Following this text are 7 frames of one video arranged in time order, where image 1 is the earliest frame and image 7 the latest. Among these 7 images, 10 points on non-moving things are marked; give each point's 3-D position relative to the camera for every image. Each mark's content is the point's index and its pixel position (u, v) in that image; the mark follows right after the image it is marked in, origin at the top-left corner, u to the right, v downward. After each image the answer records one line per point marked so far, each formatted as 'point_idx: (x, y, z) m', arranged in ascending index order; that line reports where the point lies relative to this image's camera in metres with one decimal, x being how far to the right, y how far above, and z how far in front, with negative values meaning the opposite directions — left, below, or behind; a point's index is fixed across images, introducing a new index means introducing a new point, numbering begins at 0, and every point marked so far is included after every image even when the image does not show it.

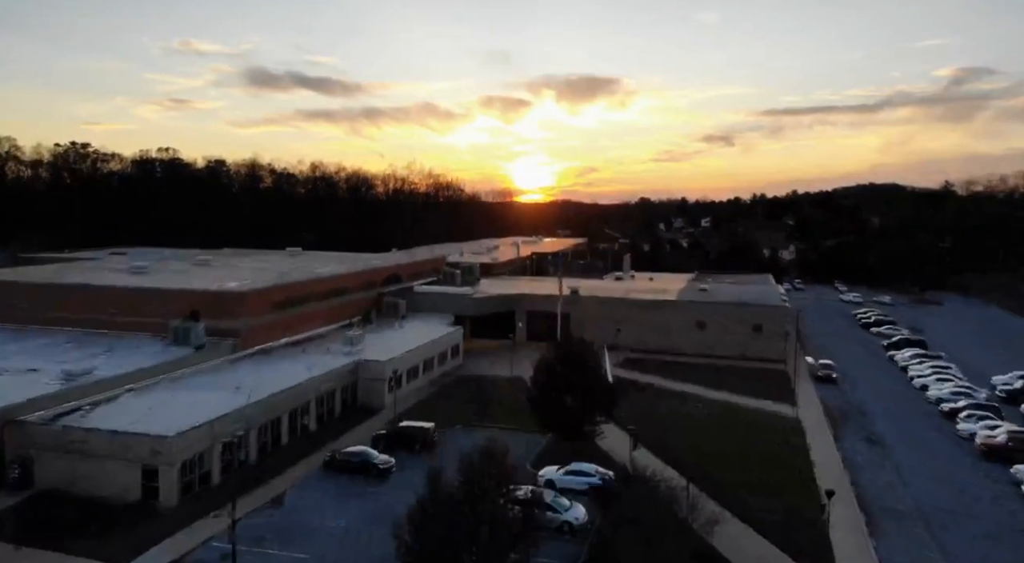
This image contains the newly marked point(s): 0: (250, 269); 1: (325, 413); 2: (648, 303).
0: (-6.6, +0.3, +17.6) m
1: (-3.2, -2.3, +12.0) m
2: (+3.4, -0.5, +17.5) m
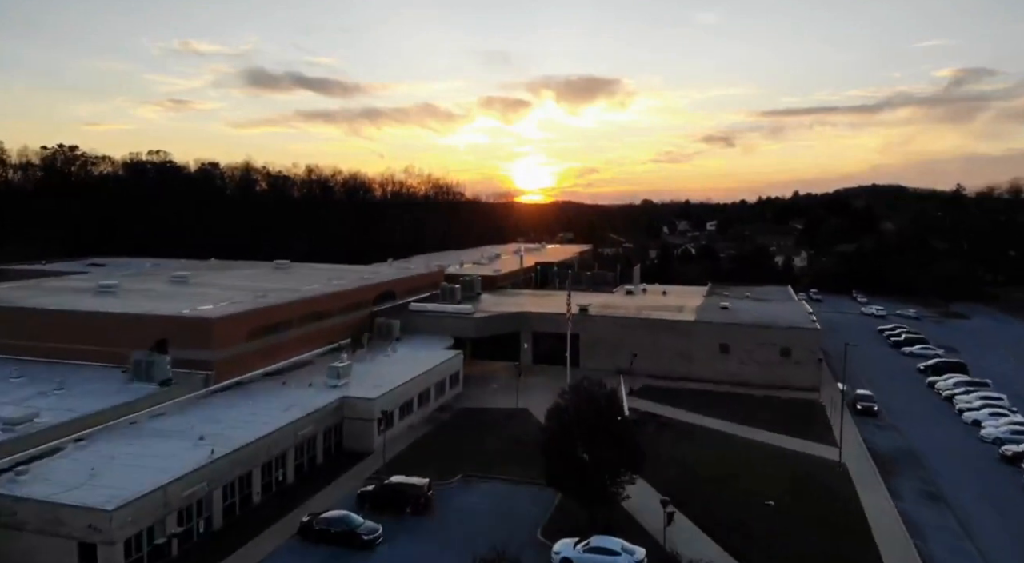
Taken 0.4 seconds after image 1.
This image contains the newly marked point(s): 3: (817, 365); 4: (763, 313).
0: (-6.5, -0.1, +16.1) m
1: (-3.1, -2.7, +10.5) m
2: (+3.5, -1.0, +16.1) m
3: (+6.7, -1.8, +15.3) m
4: (+6.2, -0.8, +17.3) m
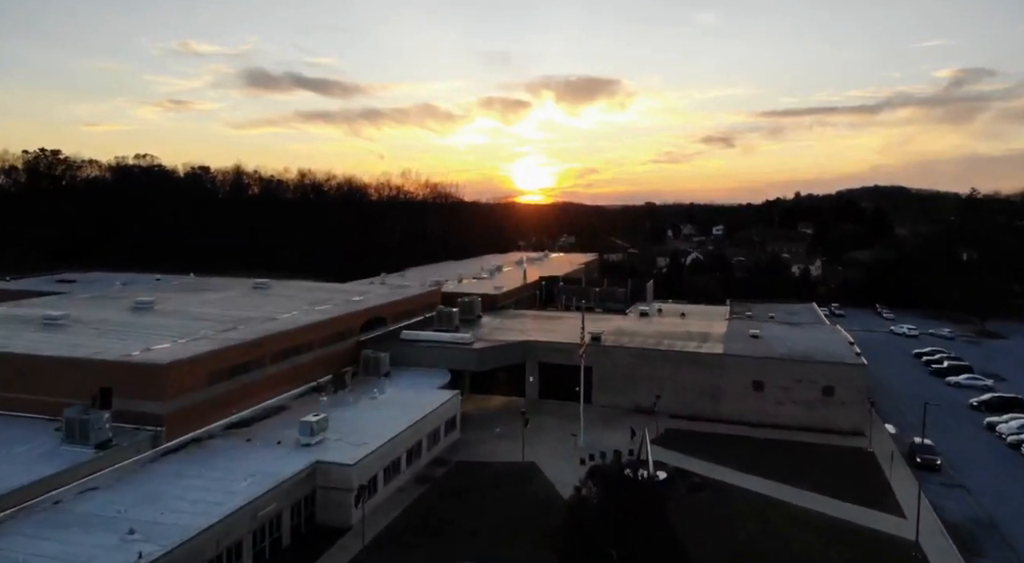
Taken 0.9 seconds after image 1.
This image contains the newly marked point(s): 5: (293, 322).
0: (-6.4, -0.7, +14.3) m
1: (-3.0, -3.3, +8.6) m
2: (+3.6, -1.5, +14.2) m
3: (+6.8, -2.4, +13.5) m
4: (+6.3, -1.3, +15.4) m
5: (-4.4, -0.8, +14.0) m
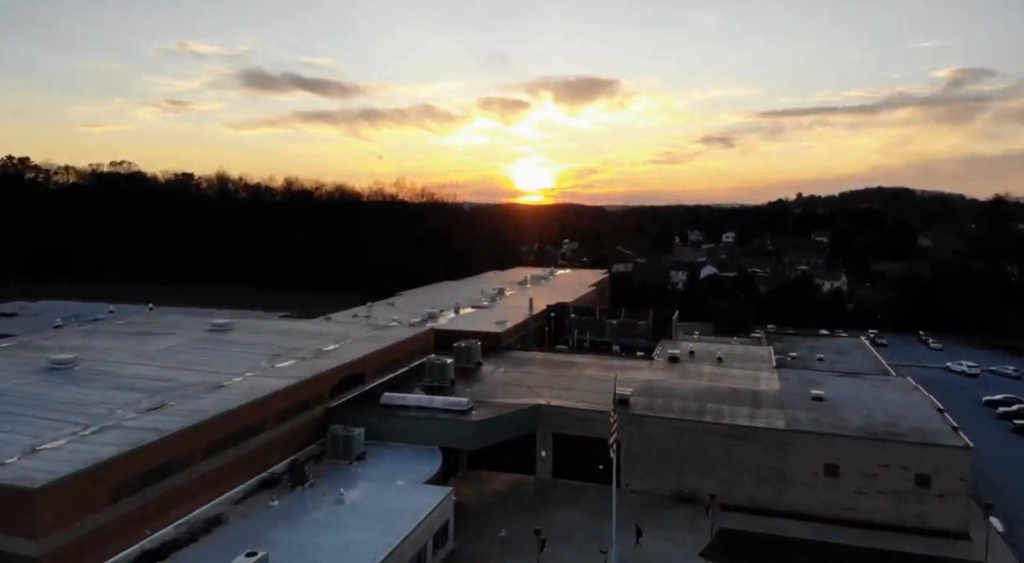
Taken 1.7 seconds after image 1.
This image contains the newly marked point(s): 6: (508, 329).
0: (-6.3, -1.6, +11.3) m
1: (-2.9, -4.2, +5.7) m
2: (+3.7, -2.5, +11.3) m
3: (+6.9, -3.3, +10.5) m
4: (+6.4, -2.2, +12.5) m
5: (-4.3, -1.7, +11.0) m
6: (-0.1, -1.2, +17.9) m
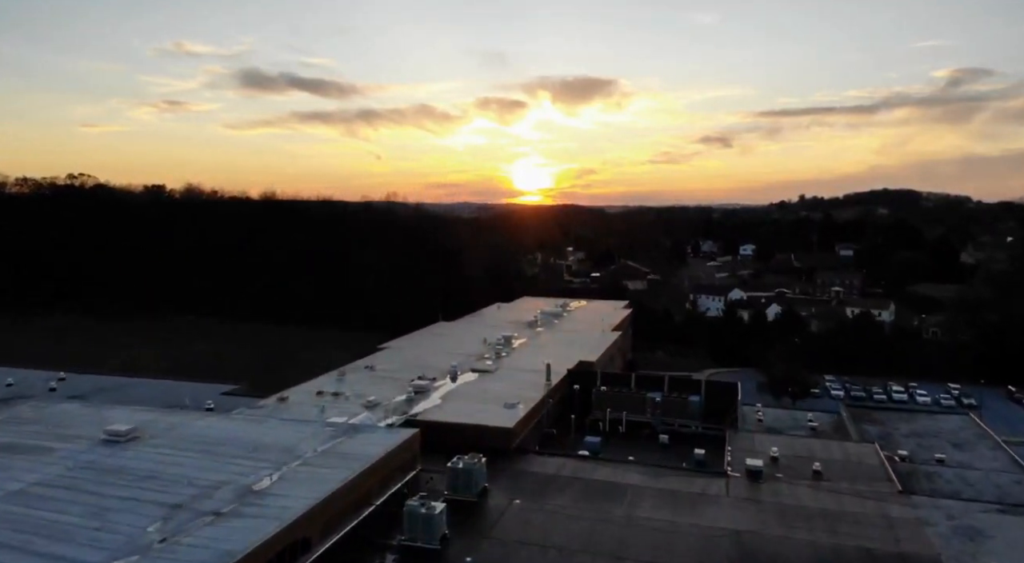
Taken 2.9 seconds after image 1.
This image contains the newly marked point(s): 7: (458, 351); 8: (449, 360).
0: (-6.0, -3.1, +6.8) m
1: (-2.5, -5.6, +1.1) m
2: (+4.1, -3.9, +6.7) m
3: (+7.2, -4.7, +6.0) m
4: (+6.7, -3.7, +7.9) m
5: (-3.9, -3.2, +6.5) m
6: (+0.2, -2.7, +13.4) m
7: (-1.5, -2.0, +19.7) m
8: (-1.6, -2.1, +18.4) m
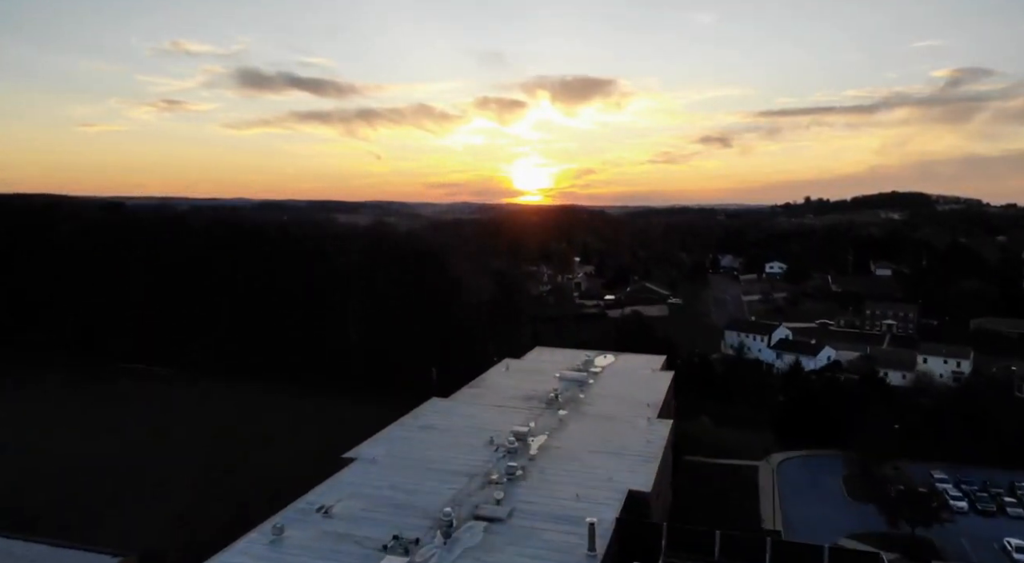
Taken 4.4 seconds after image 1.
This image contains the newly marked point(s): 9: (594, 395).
0: (-5.6, -4.8, +1.2) m
1: (-2.2, -7.4, -4.4) m
2: (+4.4, -5.7, +1.2) m
3: (+7.6, -6.5, +0.5) m
4: (+7.1, -5.4, +2.4) m
5: (-3.6, -4.9, +0.9) m
6: (+0.5, -4.4, +7.8) m
7: (-1.1, -3.7, +14.2) m
8: (-1.3, -3.9, +12.9) m
9: (+2.4, -3.2, +19.3) m
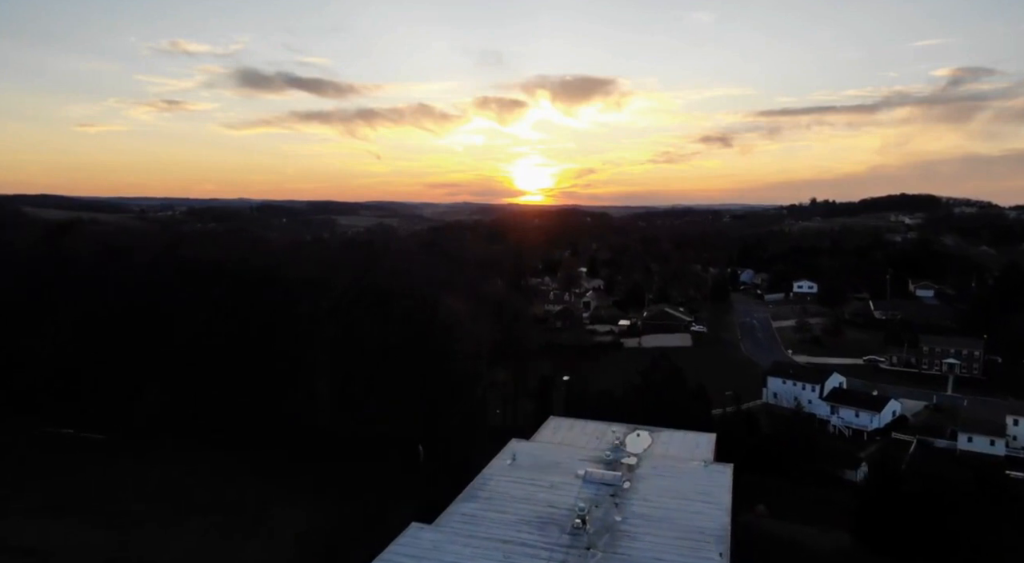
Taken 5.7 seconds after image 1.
0: (-5.4, -6.4, -3.9) m
1: (-2.0, -9.0, -9.6) m
2: (+4.6, -7.3, -4.0) m
3: (+7.8, -8.1, -4.7) m
4: (+7.3, -7.1, -2.7) m
5: (-3.4, -6.5, -4.2) m
6: (+0.7, -6.0, +2.7) m
7: (-0.9, -5.3, +9.0) m
8: (-1.1, -5.5, +7.7) m
9: (+2.6, -4.8, +14.2) m
